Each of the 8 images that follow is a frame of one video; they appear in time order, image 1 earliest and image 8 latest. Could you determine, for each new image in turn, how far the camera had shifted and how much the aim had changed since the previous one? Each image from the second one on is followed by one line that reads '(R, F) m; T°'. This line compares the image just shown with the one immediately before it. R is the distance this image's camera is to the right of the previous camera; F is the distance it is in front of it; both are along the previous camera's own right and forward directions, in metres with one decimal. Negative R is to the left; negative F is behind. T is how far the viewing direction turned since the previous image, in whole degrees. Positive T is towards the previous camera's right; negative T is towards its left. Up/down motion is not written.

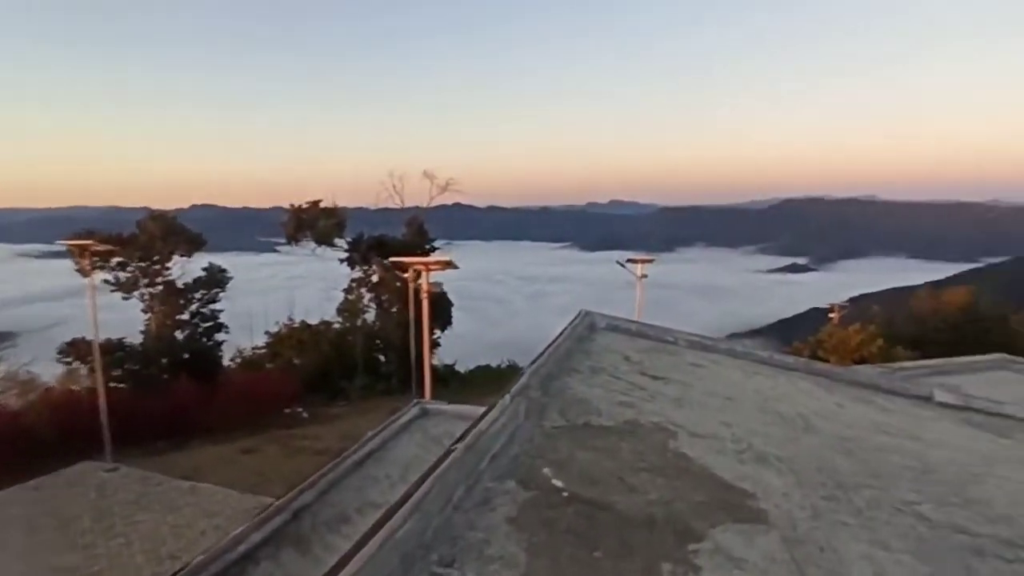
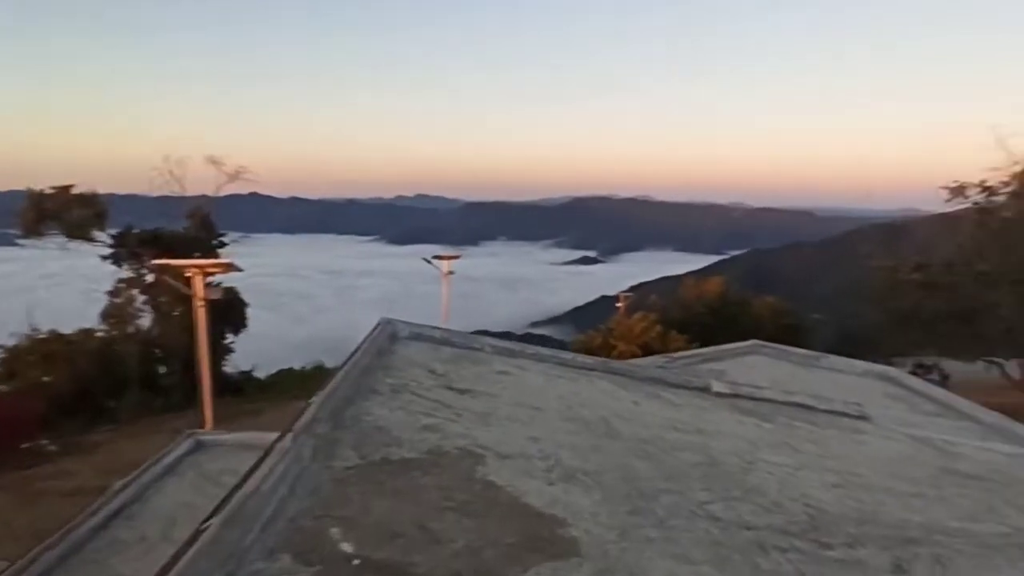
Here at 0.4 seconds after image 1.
(0.0, +0.2) m; +13°
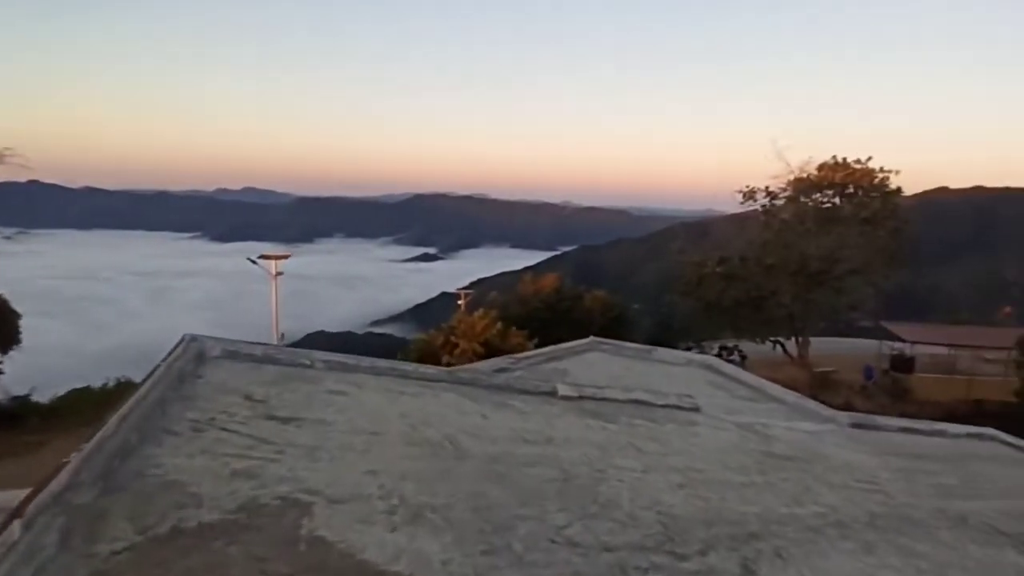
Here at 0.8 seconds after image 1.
(0.0, +0.3) m; +11°
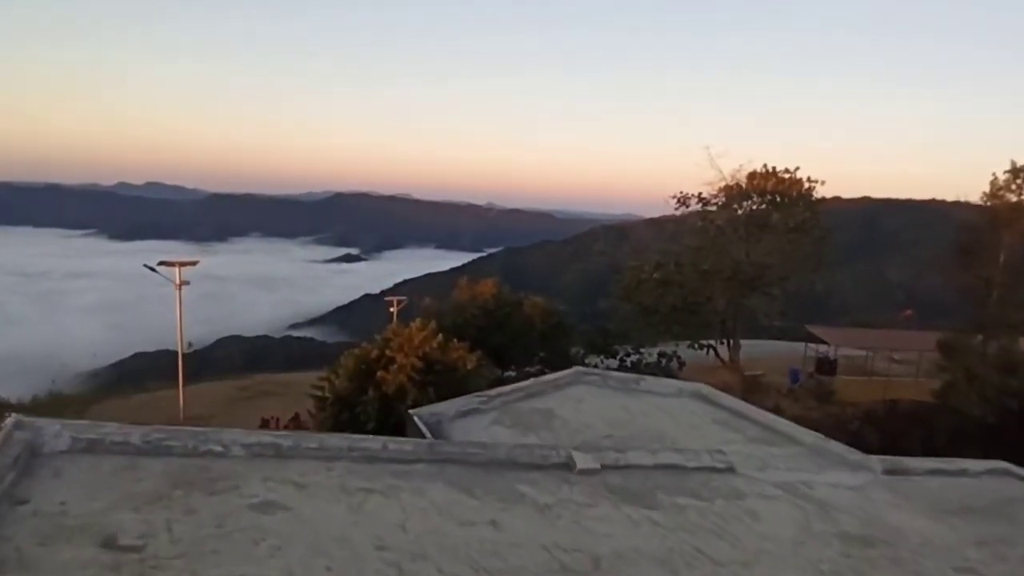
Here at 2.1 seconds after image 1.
(-0.3, +1.2) m; +5°
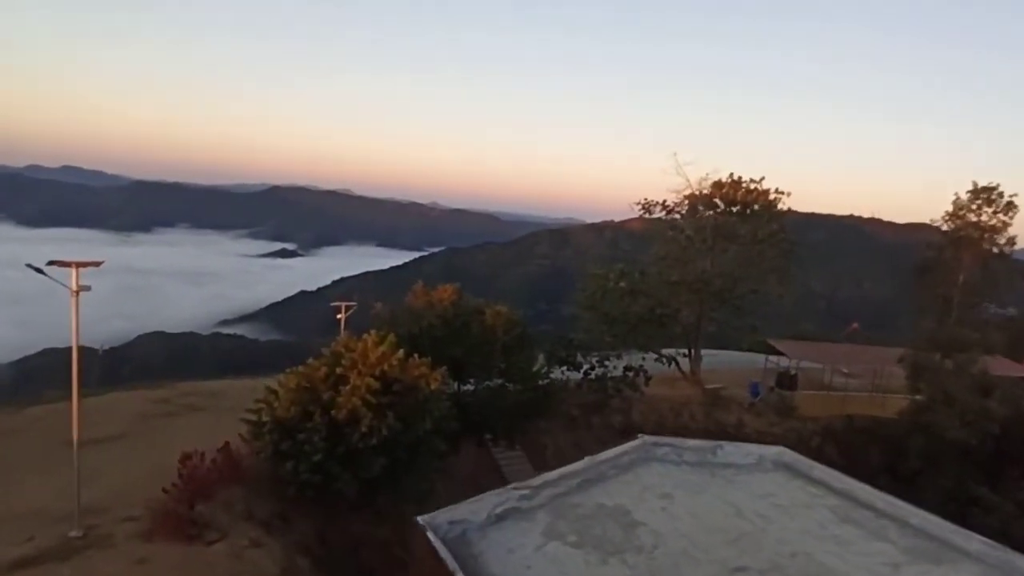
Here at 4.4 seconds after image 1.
(-0.5, +1.6) m; +4°
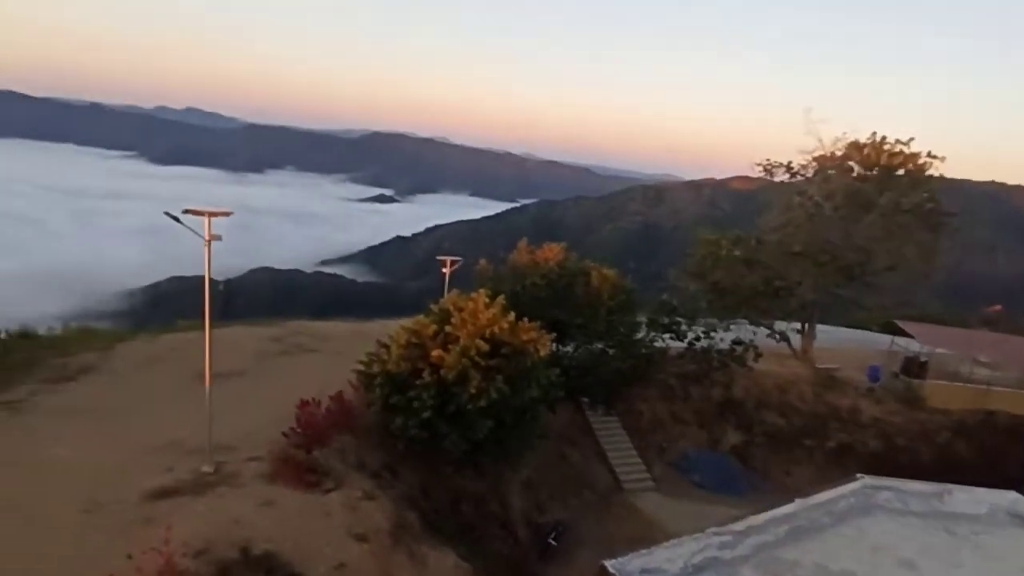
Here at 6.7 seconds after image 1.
(-0.4, +0.6) m; -6°
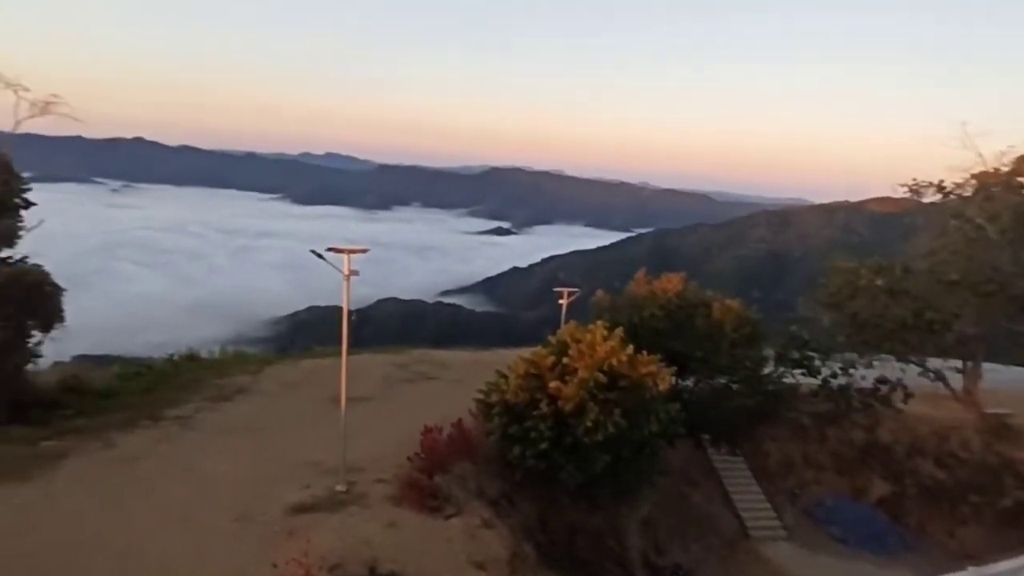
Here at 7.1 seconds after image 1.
(0.0, -0.7) m; -8°
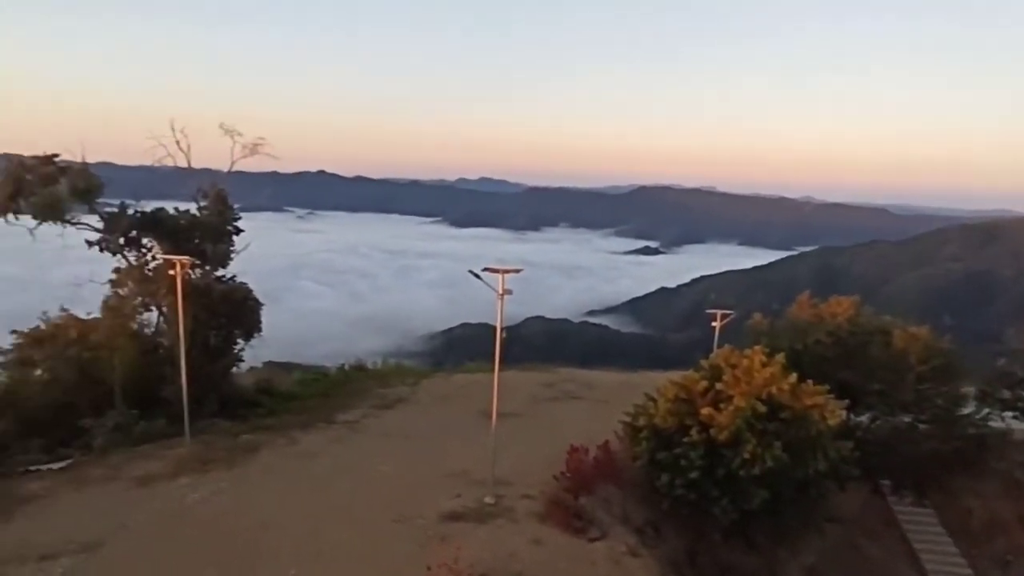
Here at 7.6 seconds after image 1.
(0.0, -0.6) m; -10°
